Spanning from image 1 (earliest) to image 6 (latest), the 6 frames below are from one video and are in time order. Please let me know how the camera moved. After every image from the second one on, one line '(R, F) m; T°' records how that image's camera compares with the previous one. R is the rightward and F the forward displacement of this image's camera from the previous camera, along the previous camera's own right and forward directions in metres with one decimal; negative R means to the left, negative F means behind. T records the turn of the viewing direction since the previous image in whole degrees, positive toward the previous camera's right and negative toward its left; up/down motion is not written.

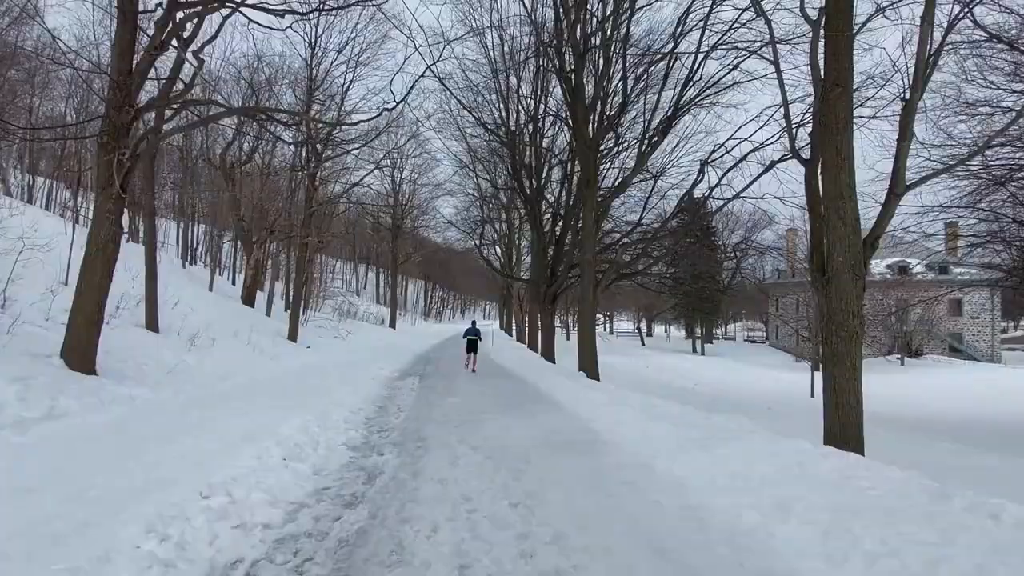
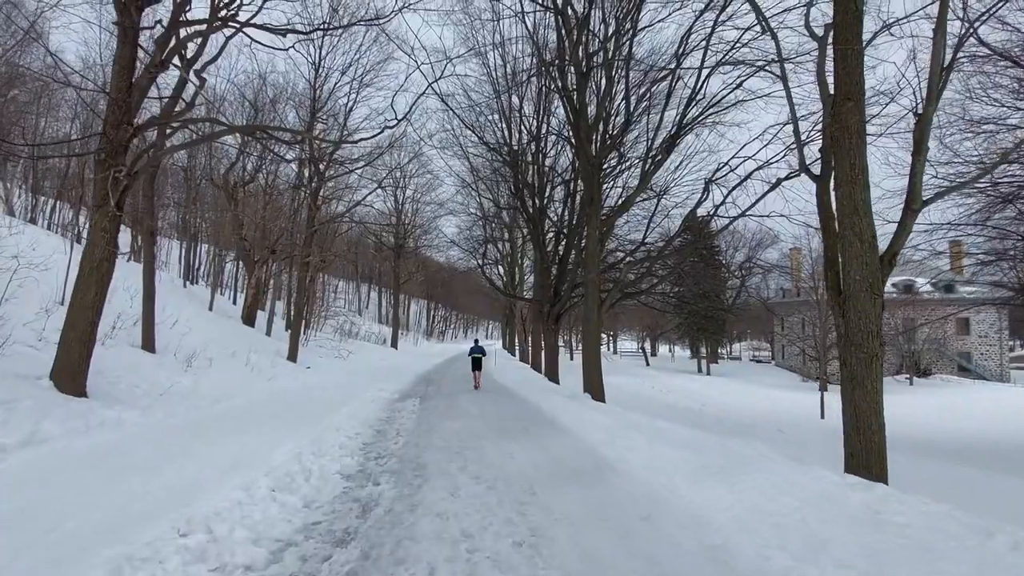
(0.0, +0.2) m; 0°
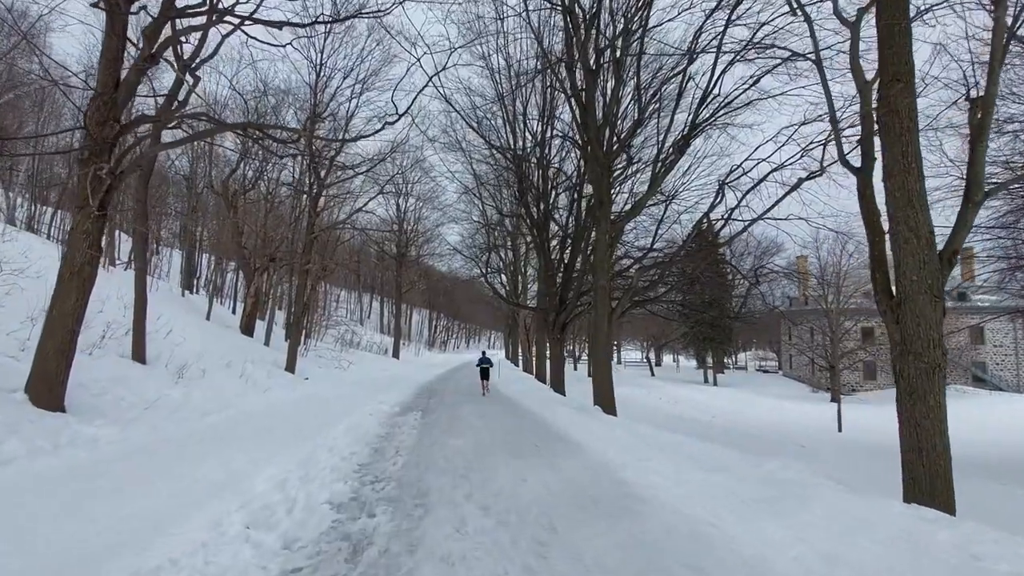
(-0.1, +0.5) m; 0°
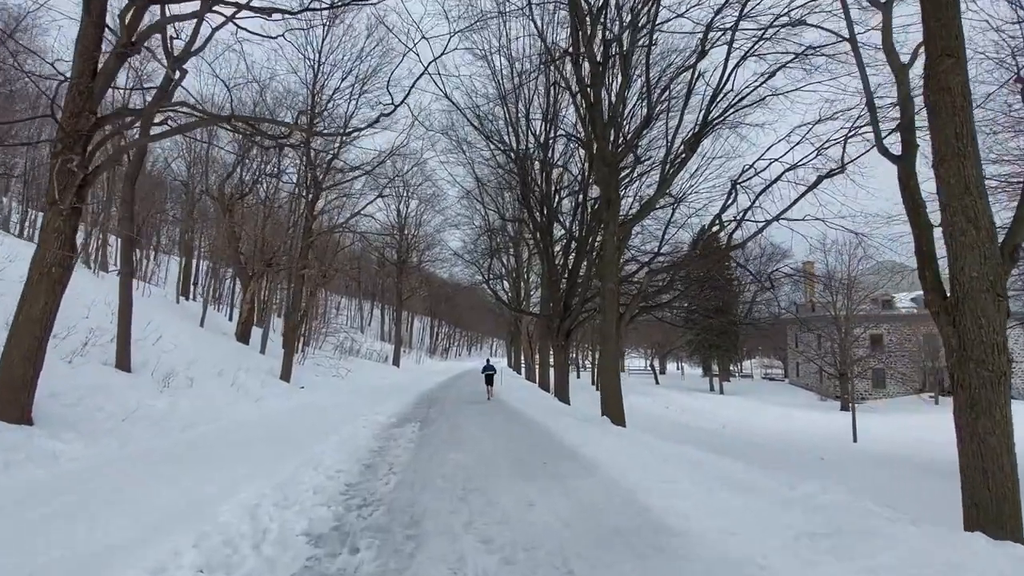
(0.0, +0.5) m; 0°
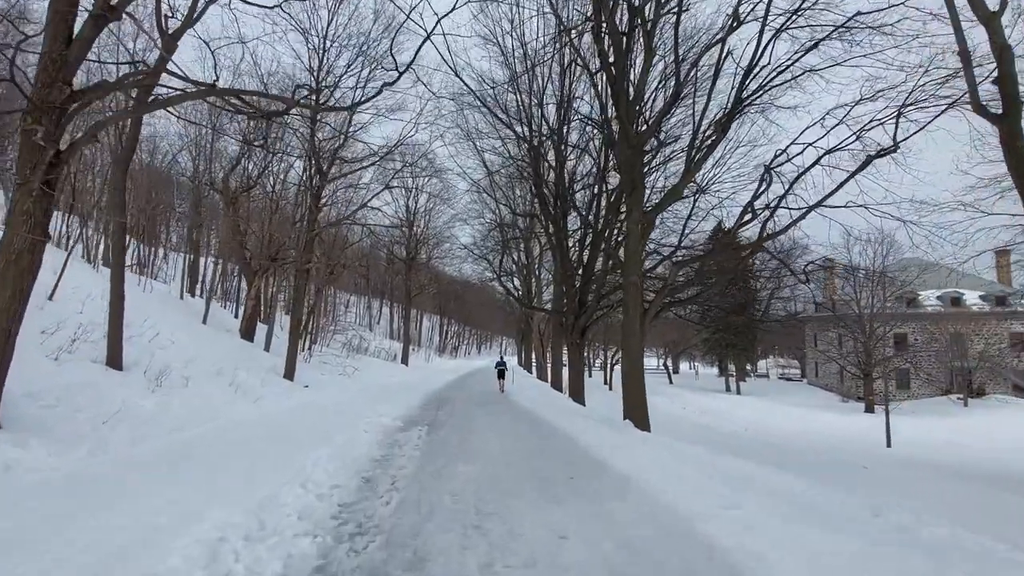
(-0.1, +0.8) m; -1°
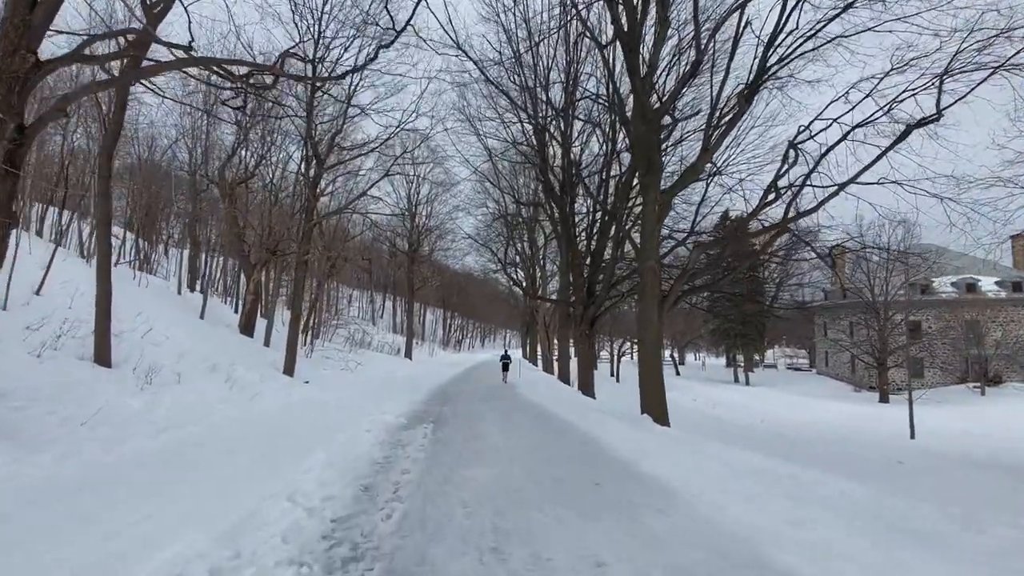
(-0.1, +0.6) m; 0°
